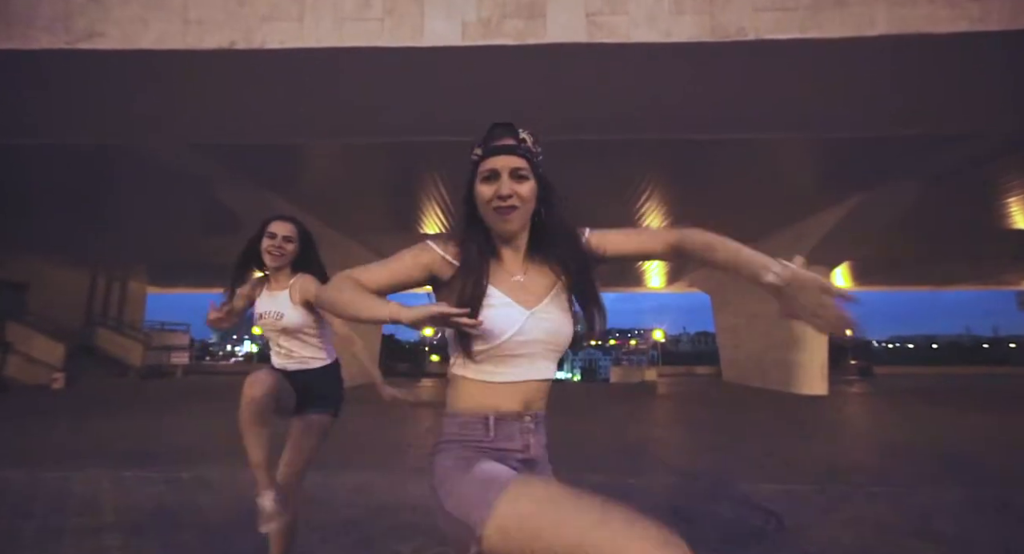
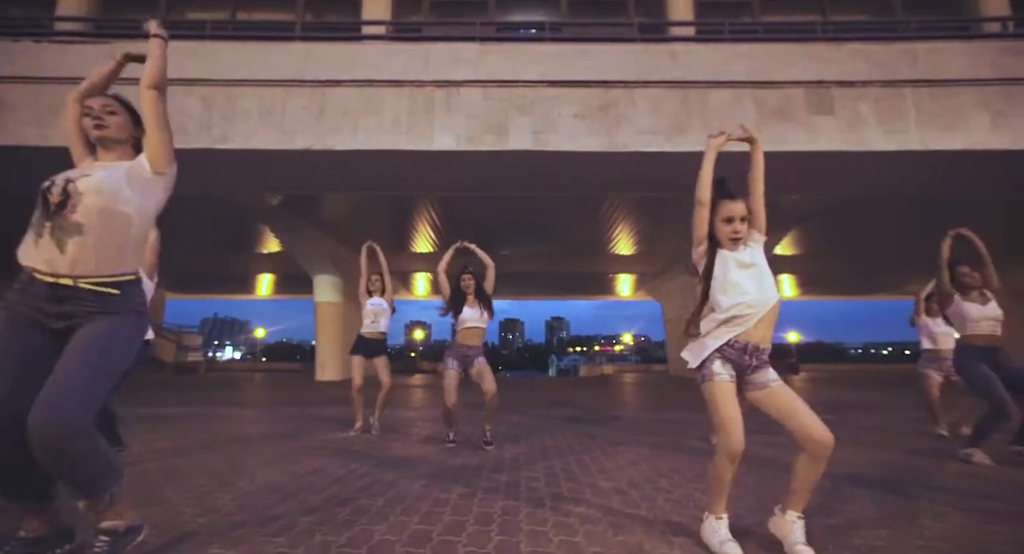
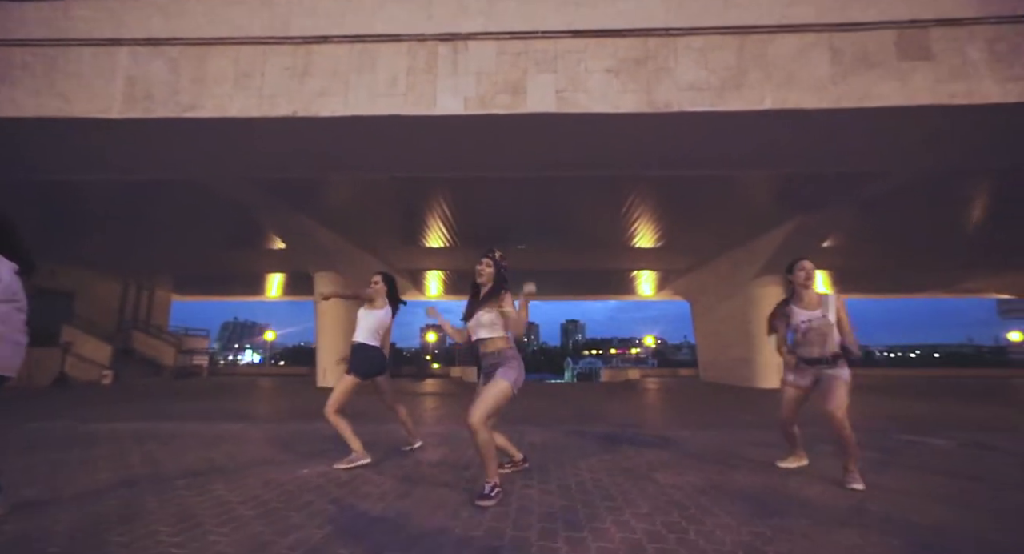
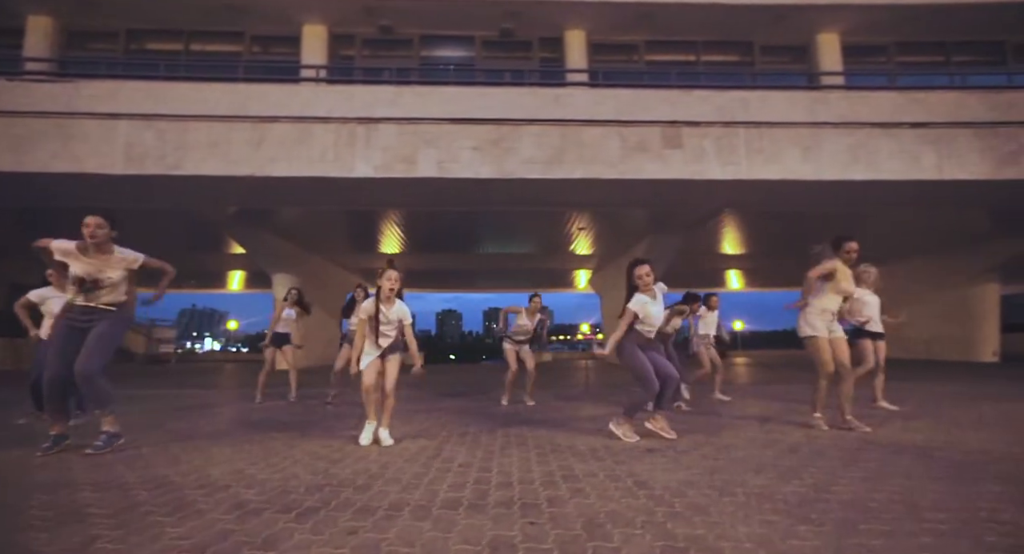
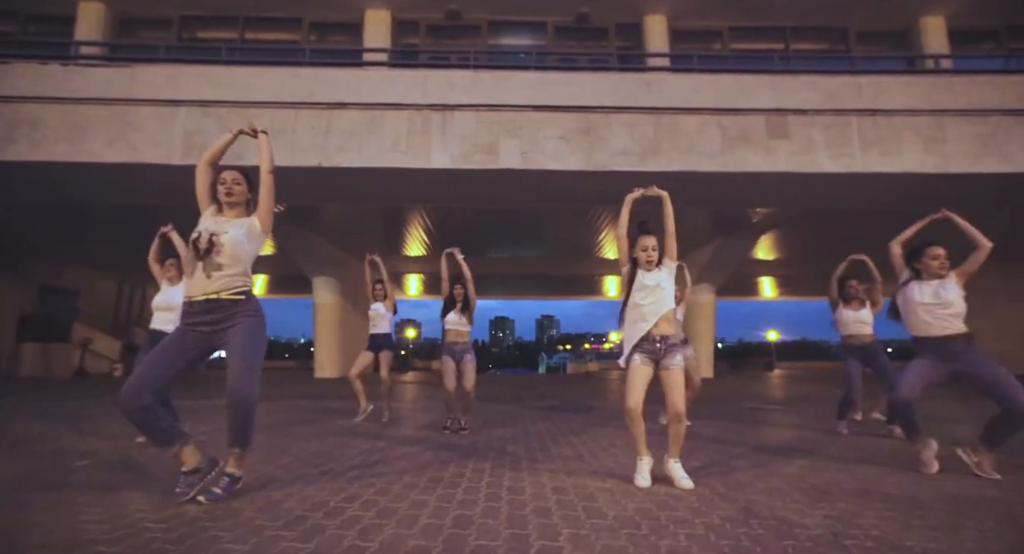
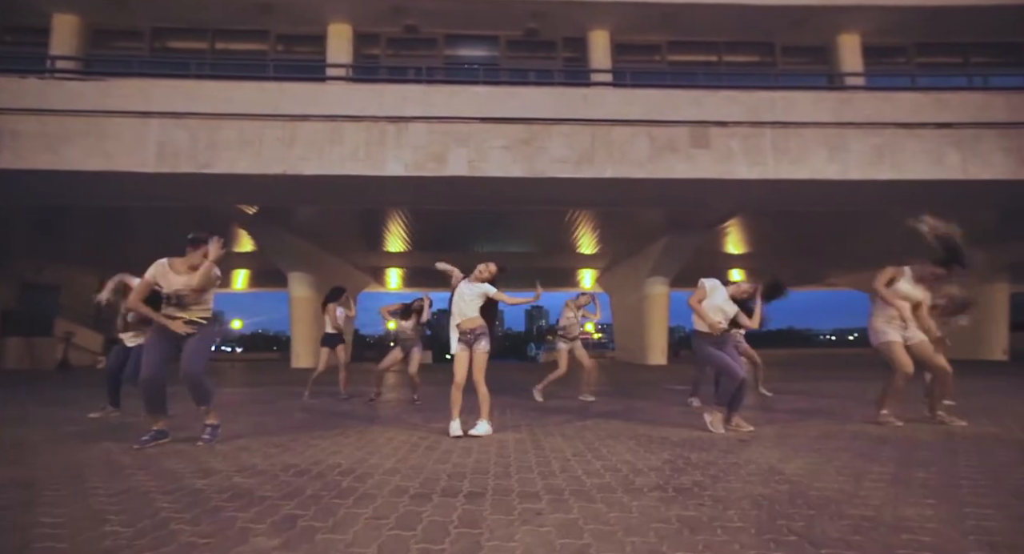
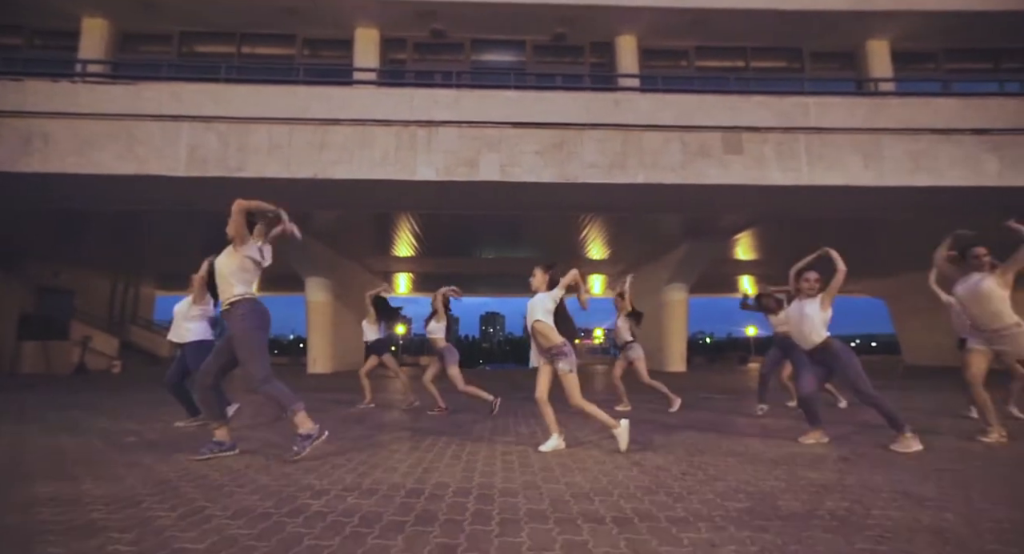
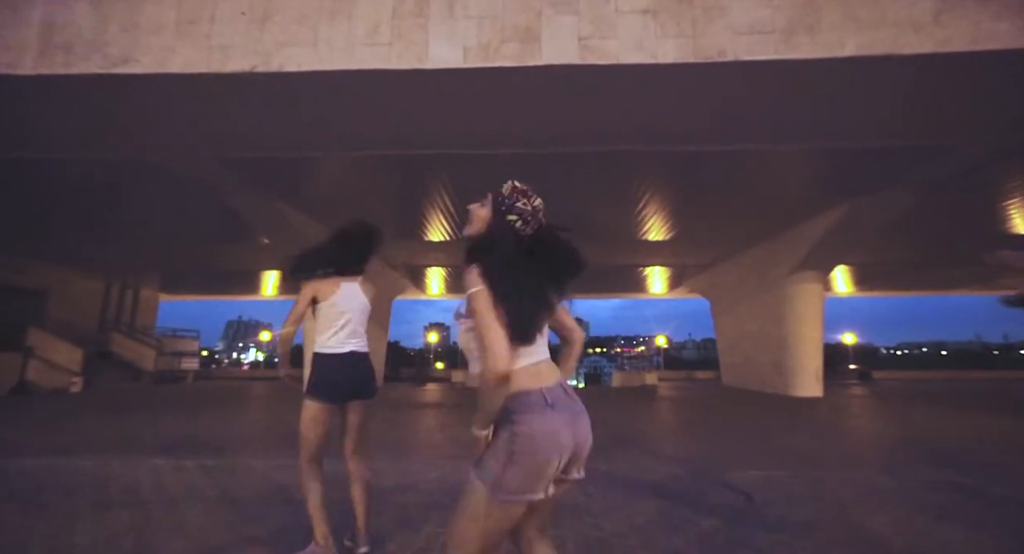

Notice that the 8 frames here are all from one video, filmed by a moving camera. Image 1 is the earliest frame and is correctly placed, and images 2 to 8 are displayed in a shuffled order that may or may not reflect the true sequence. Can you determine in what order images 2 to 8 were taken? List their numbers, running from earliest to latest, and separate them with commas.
8, 3, 2, 5, 7, 6, 4
